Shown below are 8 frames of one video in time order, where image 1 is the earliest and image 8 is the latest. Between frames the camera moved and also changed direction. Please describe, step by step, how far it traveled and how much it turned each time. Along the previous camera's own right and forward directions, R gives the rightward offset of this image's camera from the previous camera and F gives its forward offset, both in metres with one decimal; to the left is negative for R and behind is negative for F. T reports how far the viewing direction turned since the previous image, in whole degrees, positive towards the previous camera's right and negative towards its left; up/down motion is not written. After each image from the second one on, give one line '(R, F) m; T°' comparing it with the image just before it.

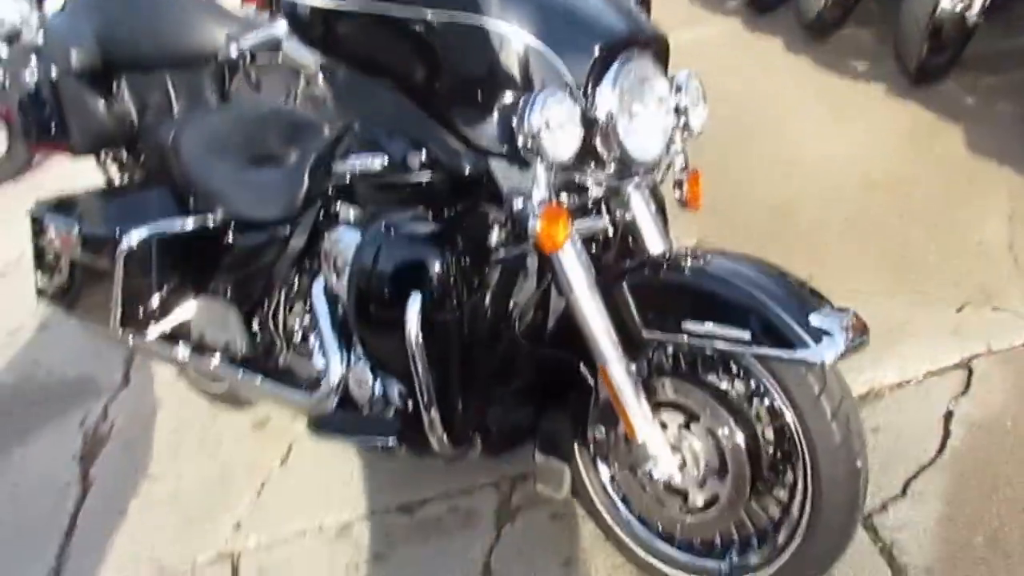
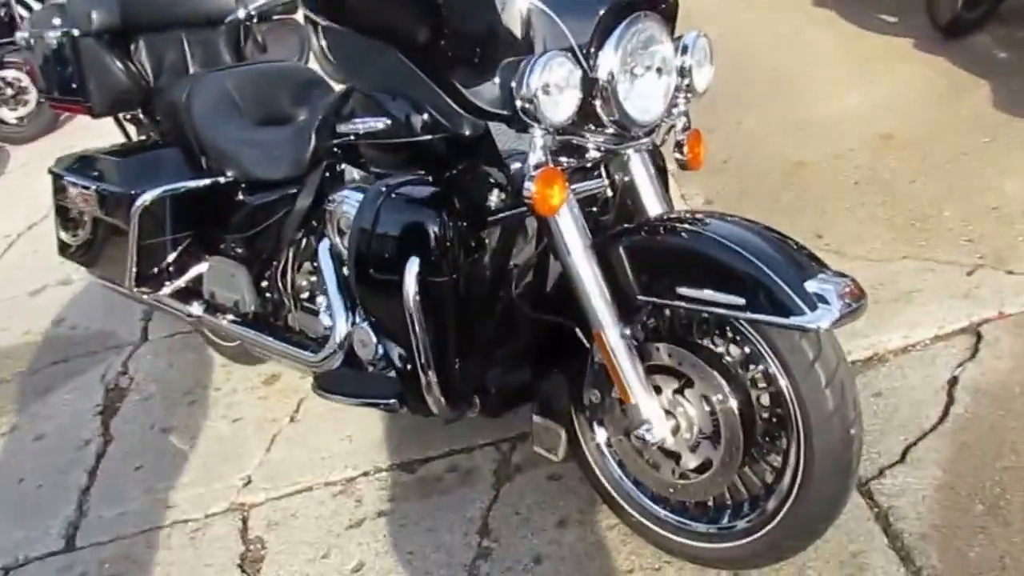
(+0.1, 0.0) m; -2°
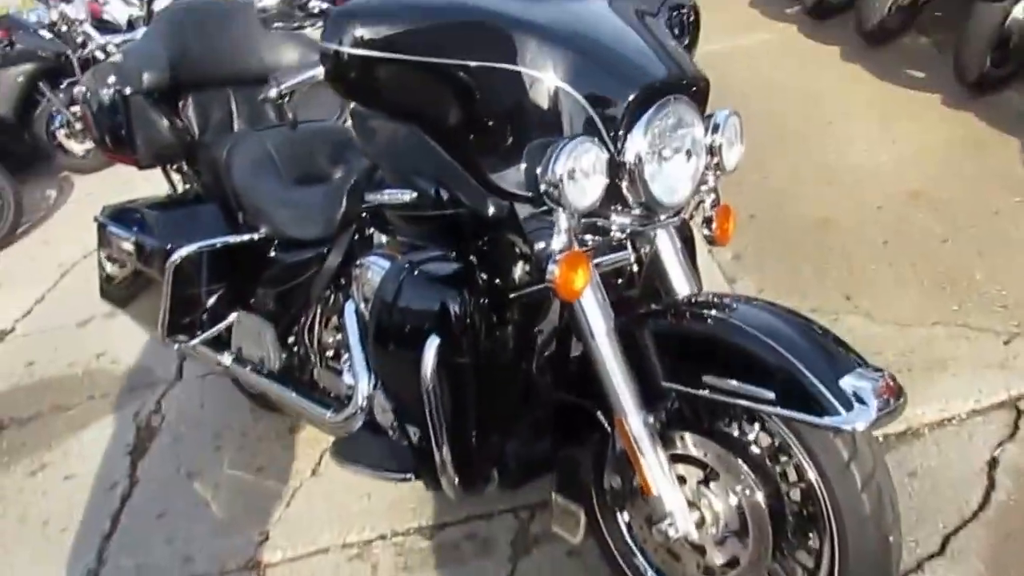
(+0.1, +0.1) m; -3°
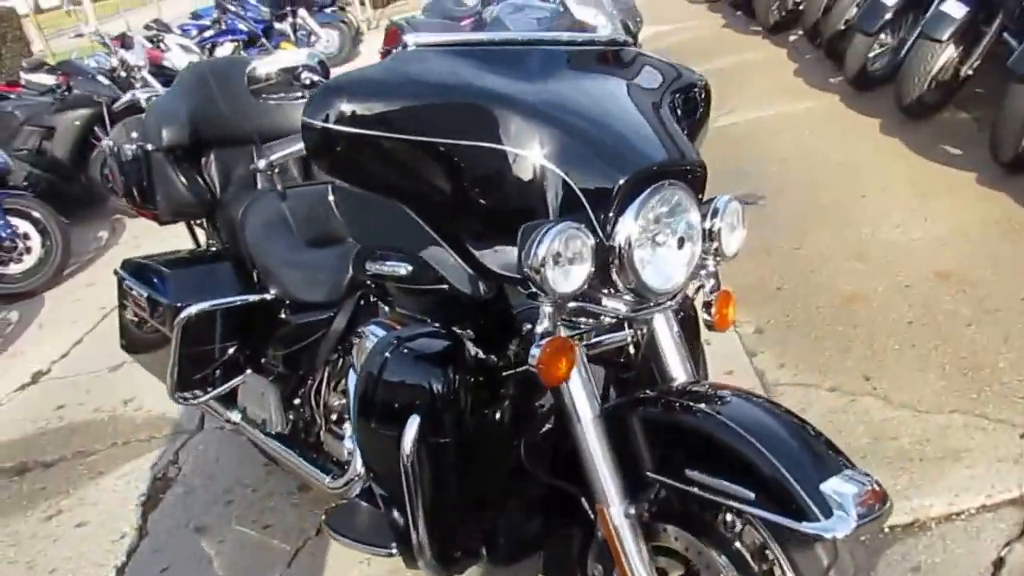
(+0.1, 0.0) m; -3°
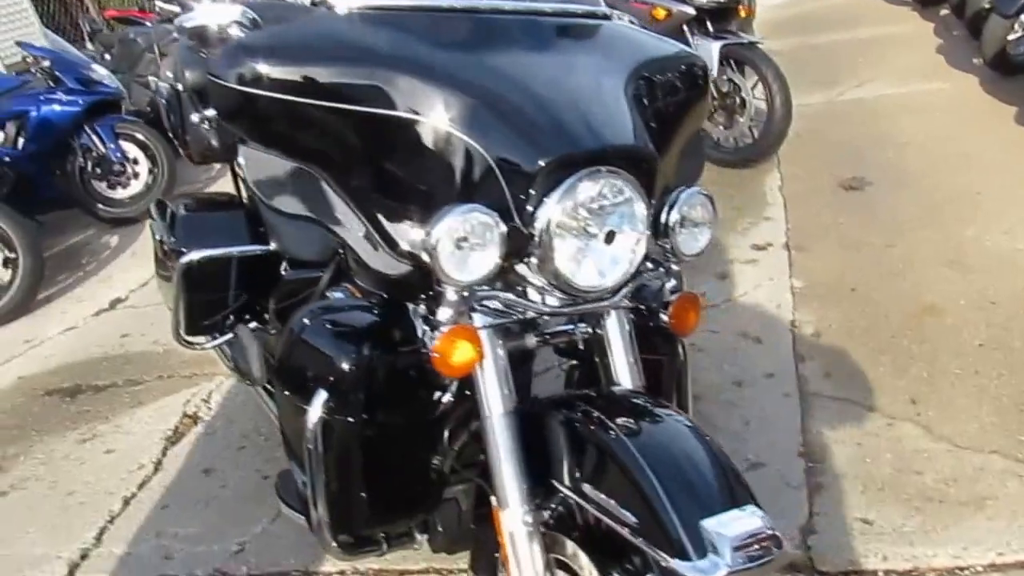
(+0.5, +0.2) m; -10°
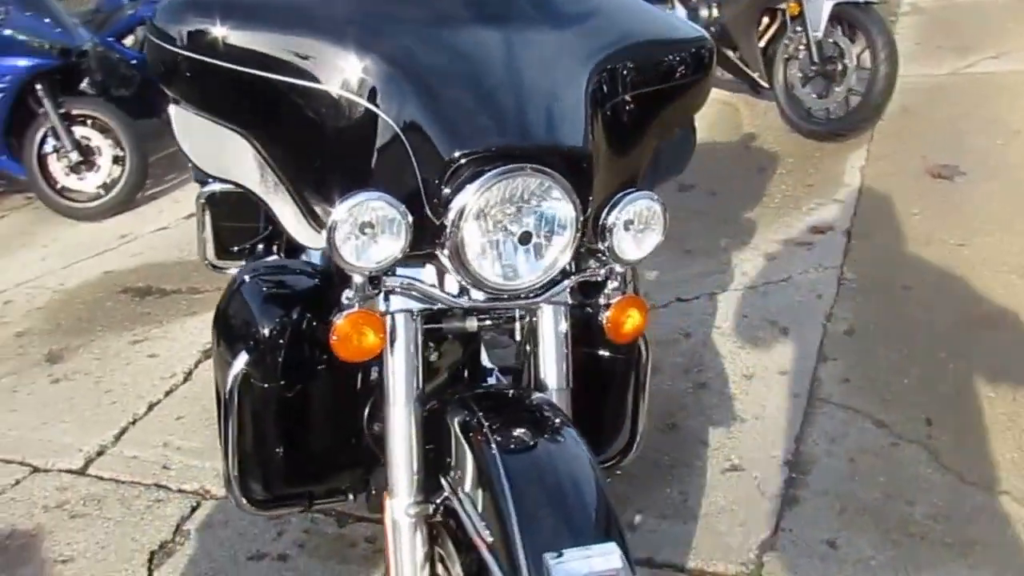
(+0.5, +0.1) m; -10°
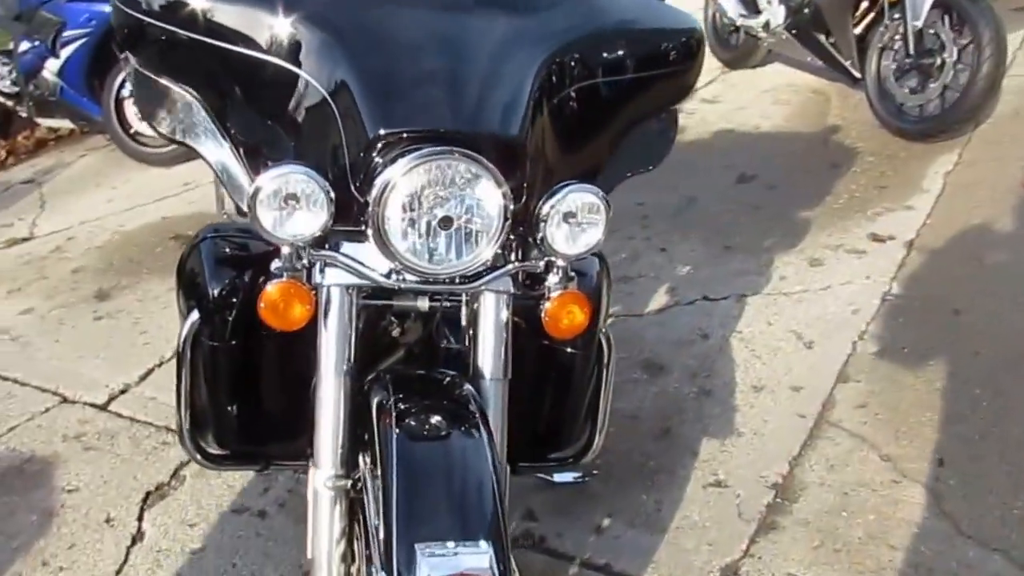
(+0.4, +0.1) m; -9°
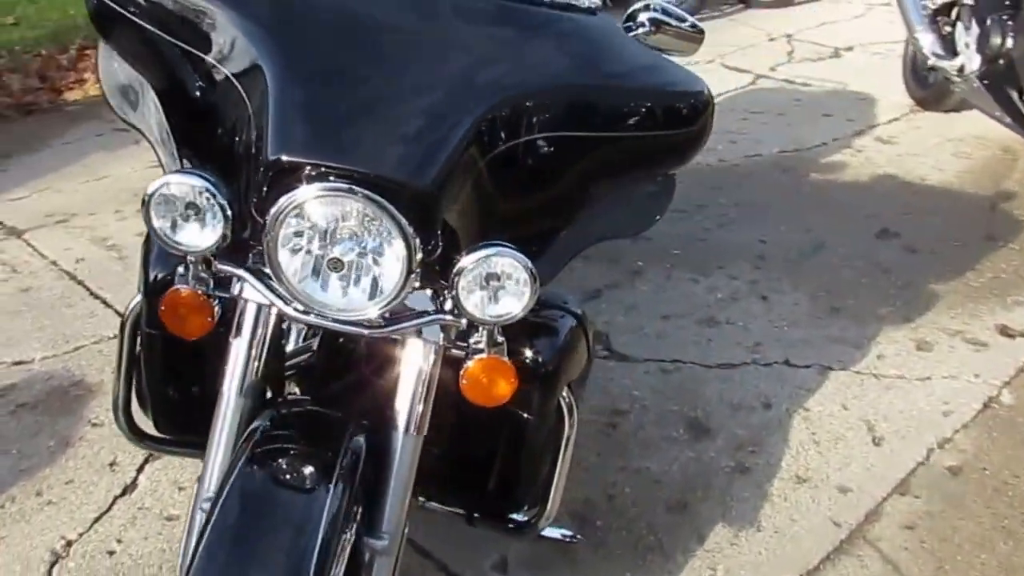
(+0.5, +0.3) m; -14°
